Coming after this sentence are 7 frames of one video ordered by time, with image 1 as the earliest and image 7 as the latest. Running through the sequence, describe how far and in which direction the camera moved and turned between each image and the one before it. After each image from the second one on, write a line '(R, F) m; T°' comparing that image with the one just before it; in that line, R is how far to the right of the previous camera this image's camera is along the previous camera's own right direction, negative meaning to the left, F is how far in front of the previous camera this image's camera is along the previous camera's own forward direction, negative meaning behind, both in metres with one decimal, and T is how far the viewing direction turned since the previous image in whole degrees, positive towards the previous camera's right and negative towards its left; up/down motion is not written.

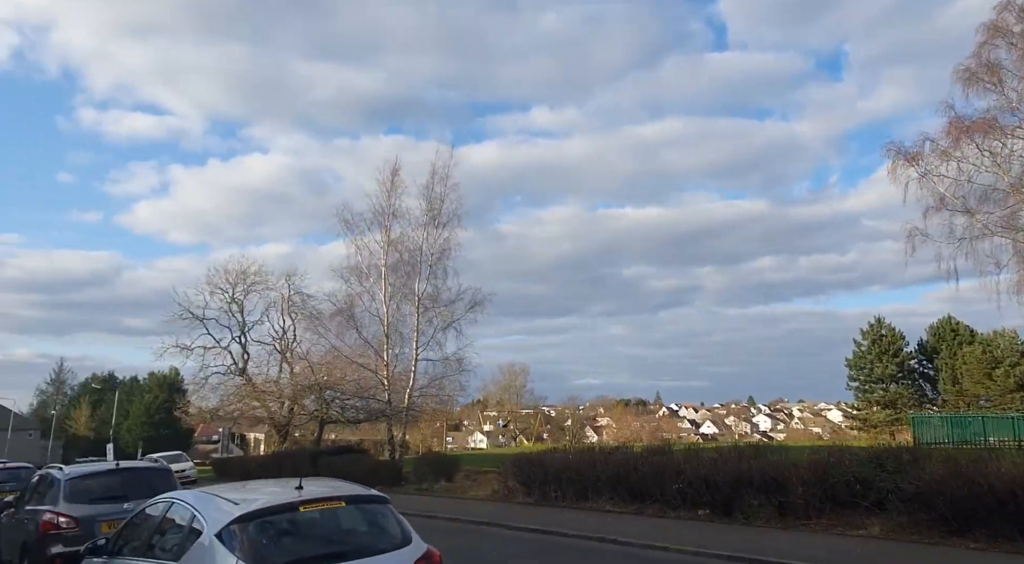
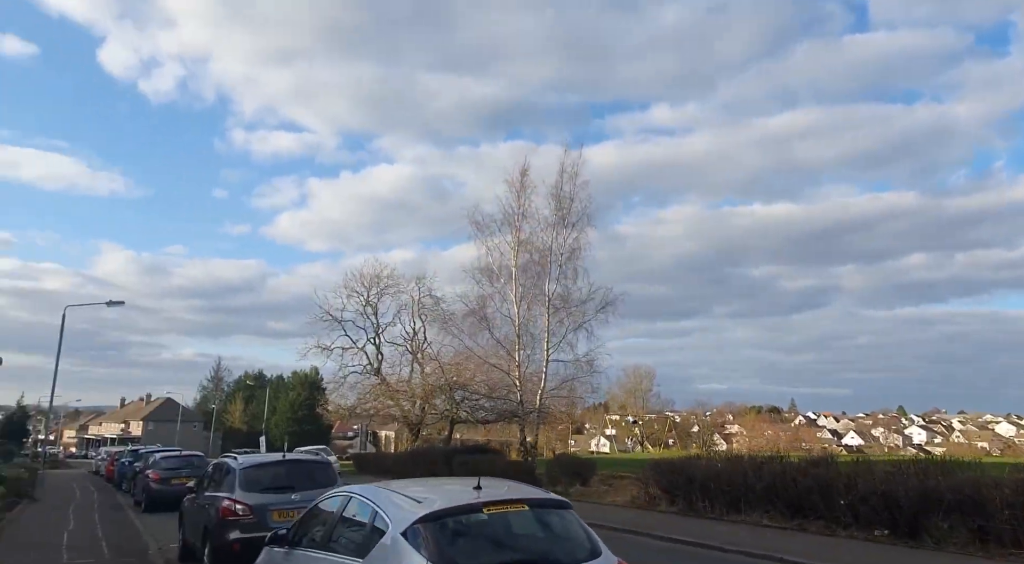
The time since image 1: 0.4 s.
(-0.4, +0.1) m; -9°
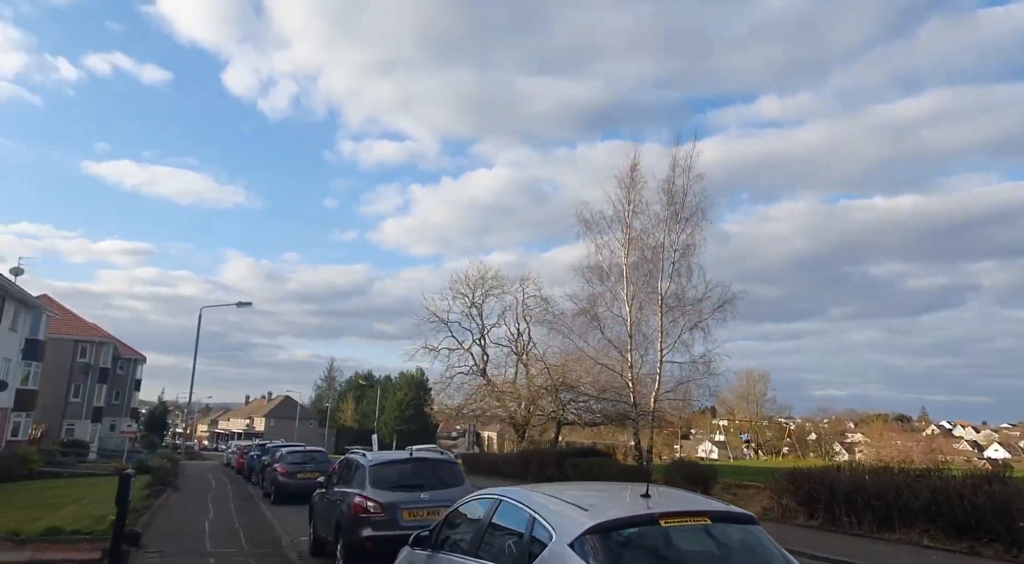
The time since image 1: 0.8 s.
(-0.4, +0.3) m; -8°
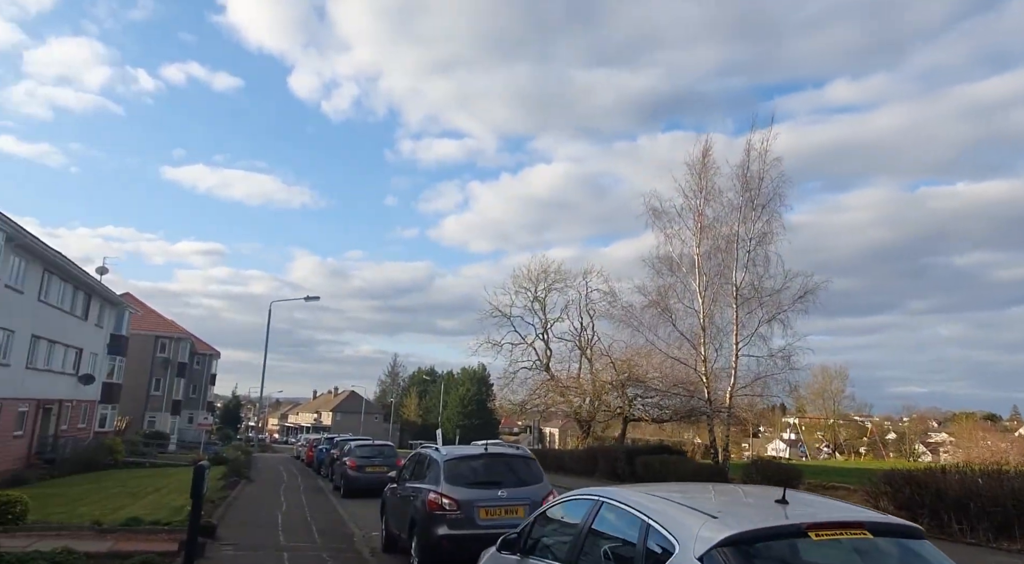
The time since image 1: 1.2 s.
(-0.2, +0.5) m; -5°
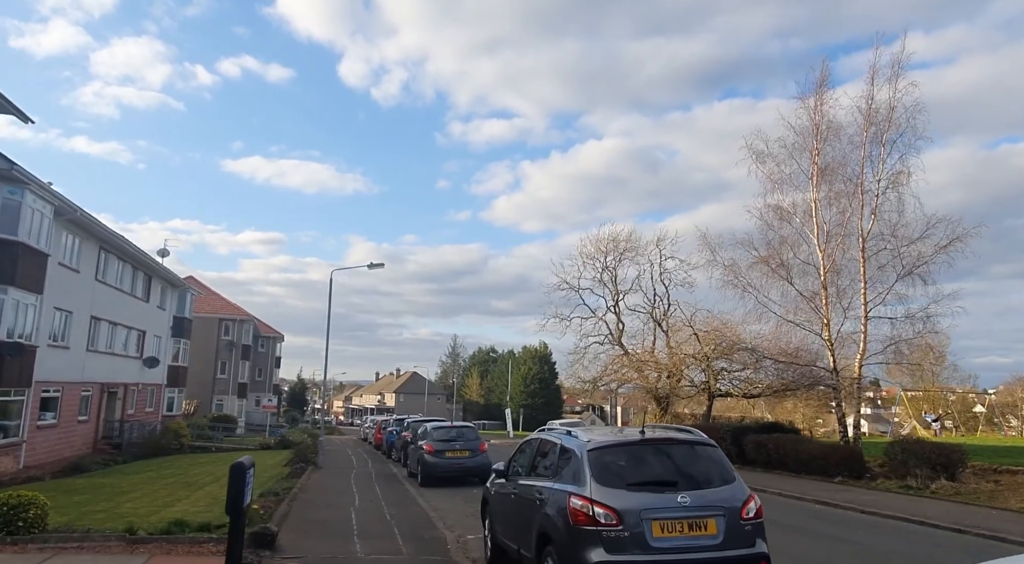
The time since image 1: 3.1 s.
(-1.0, +2.8) m; -4°
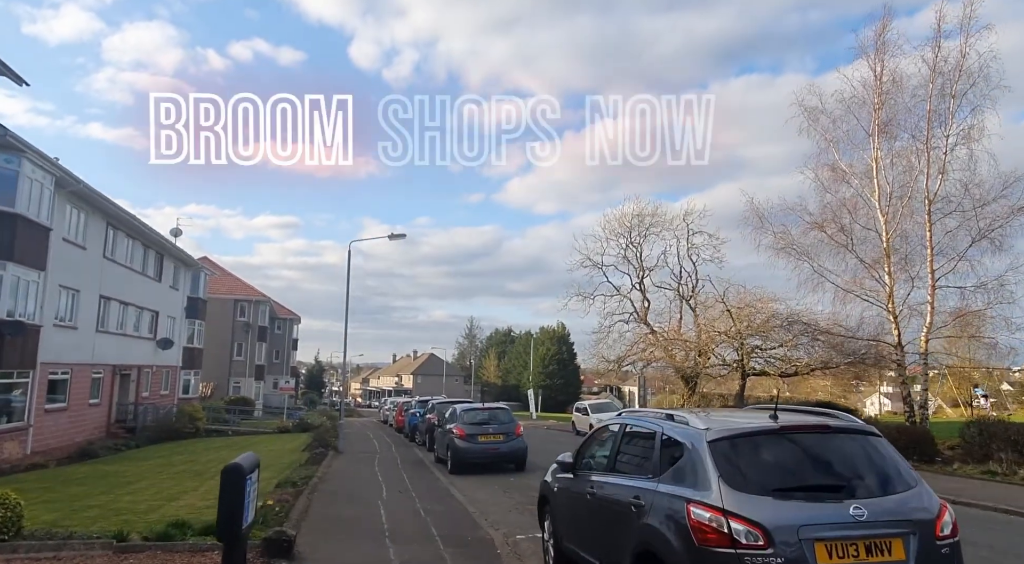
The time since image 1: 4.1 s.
(-0.5, +1.6) m; -1°
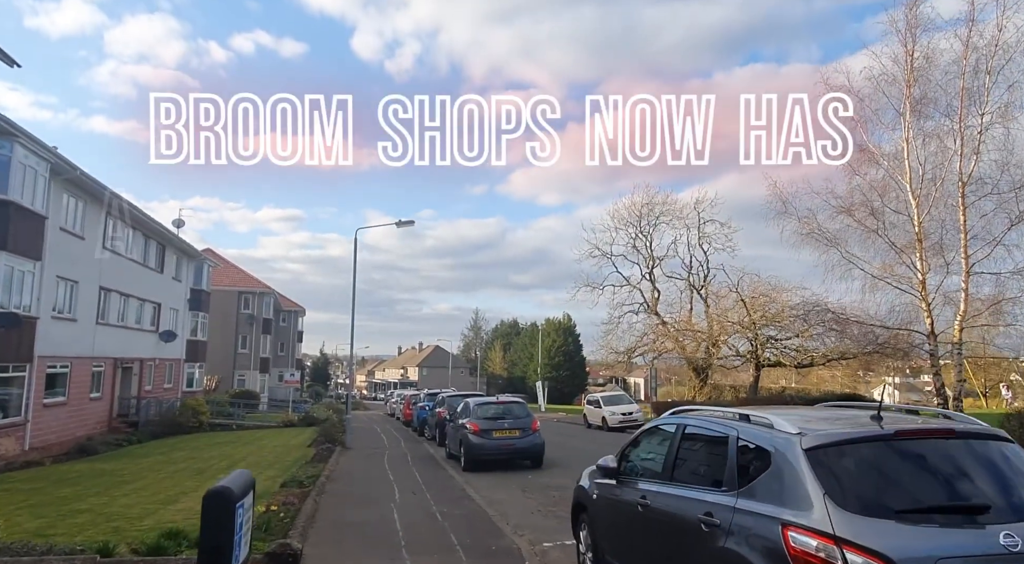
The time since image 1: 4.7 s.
(-0.3, +0.9) m; 0°
